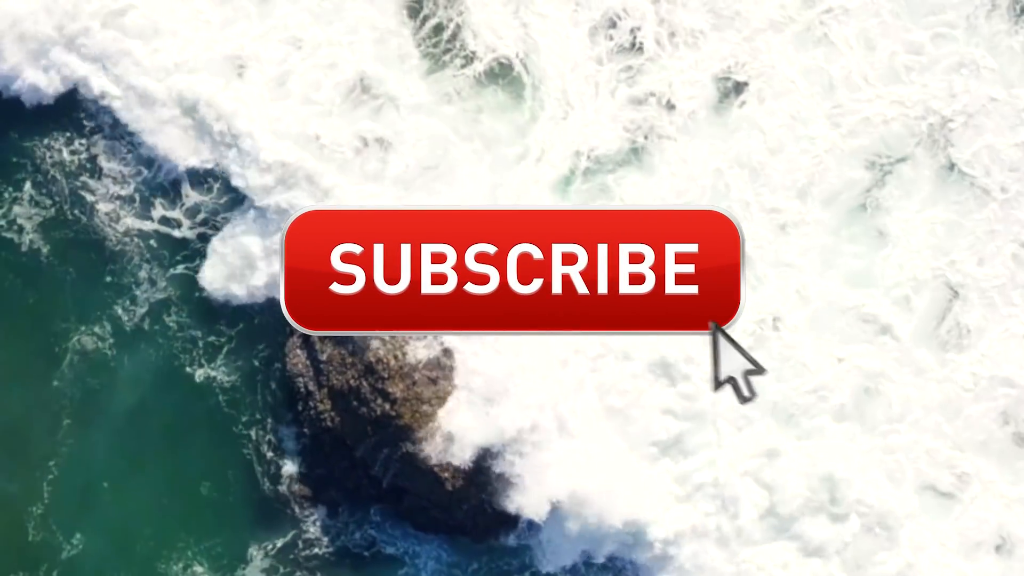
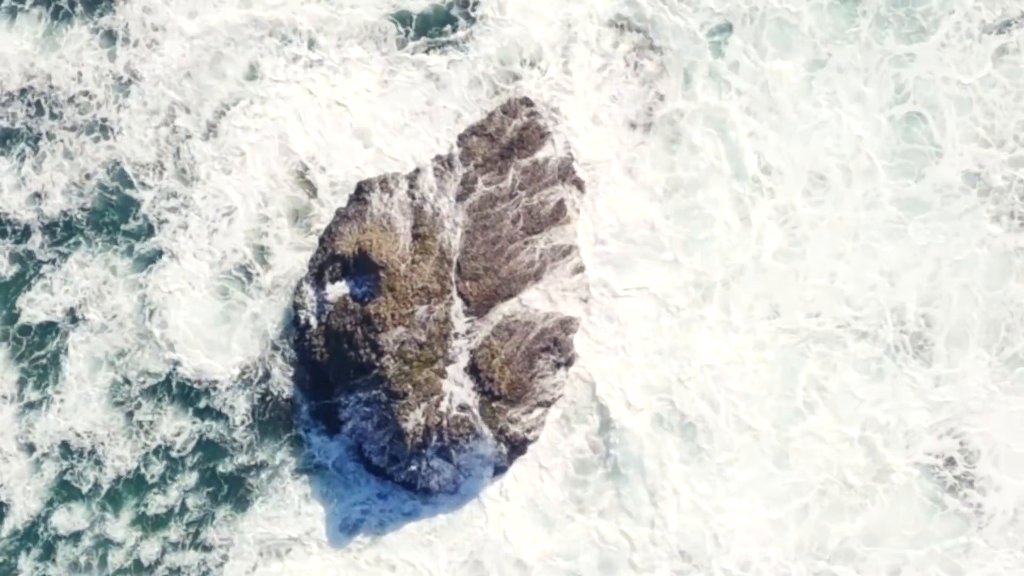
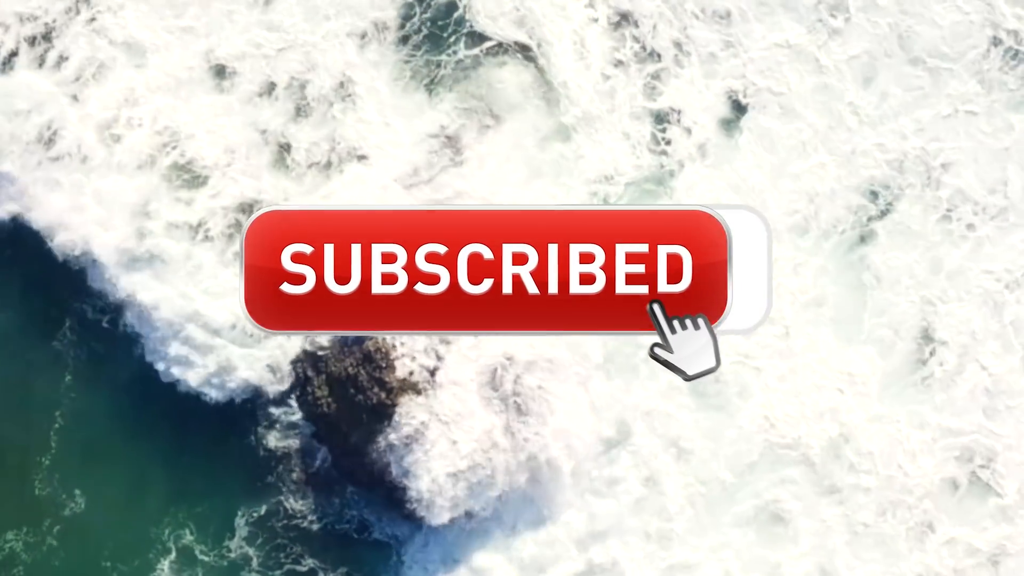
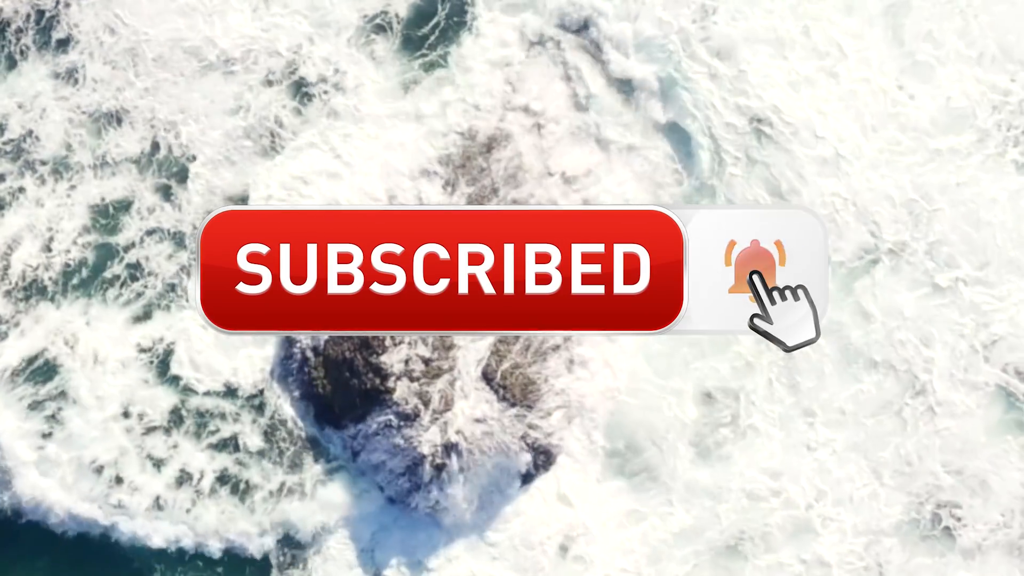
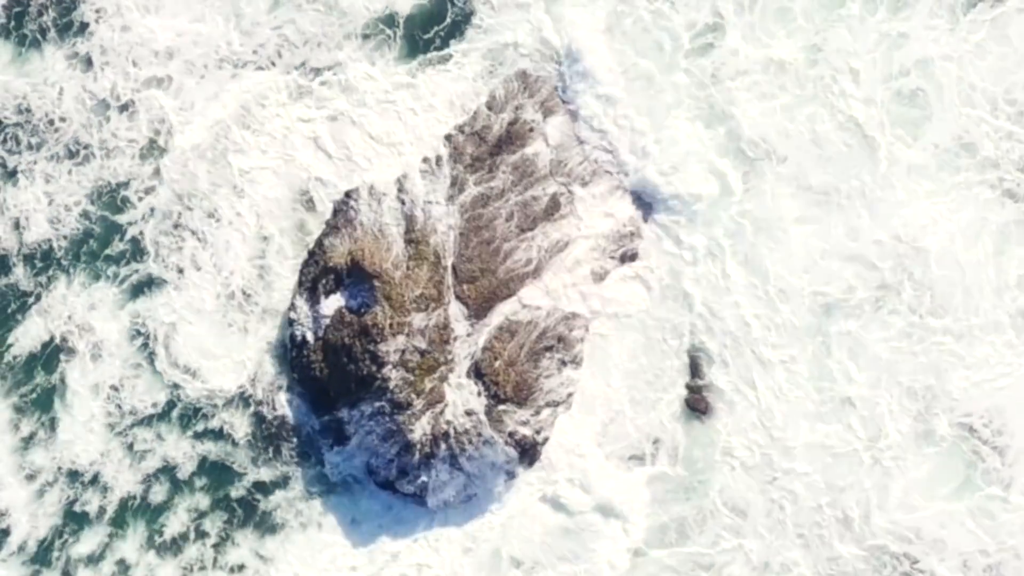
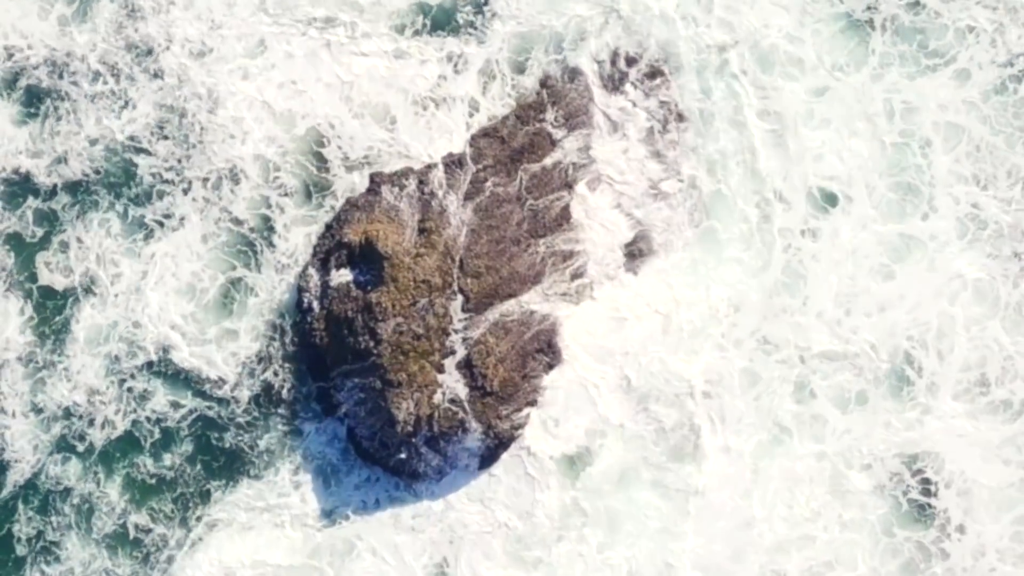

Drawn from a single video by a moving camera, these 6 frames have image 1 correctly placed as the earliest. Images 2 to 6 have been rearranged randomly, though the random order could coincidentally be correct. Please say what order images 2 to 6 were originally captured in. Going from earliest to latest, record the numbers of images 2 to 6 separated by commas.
3, 4, 5, 2, 6
